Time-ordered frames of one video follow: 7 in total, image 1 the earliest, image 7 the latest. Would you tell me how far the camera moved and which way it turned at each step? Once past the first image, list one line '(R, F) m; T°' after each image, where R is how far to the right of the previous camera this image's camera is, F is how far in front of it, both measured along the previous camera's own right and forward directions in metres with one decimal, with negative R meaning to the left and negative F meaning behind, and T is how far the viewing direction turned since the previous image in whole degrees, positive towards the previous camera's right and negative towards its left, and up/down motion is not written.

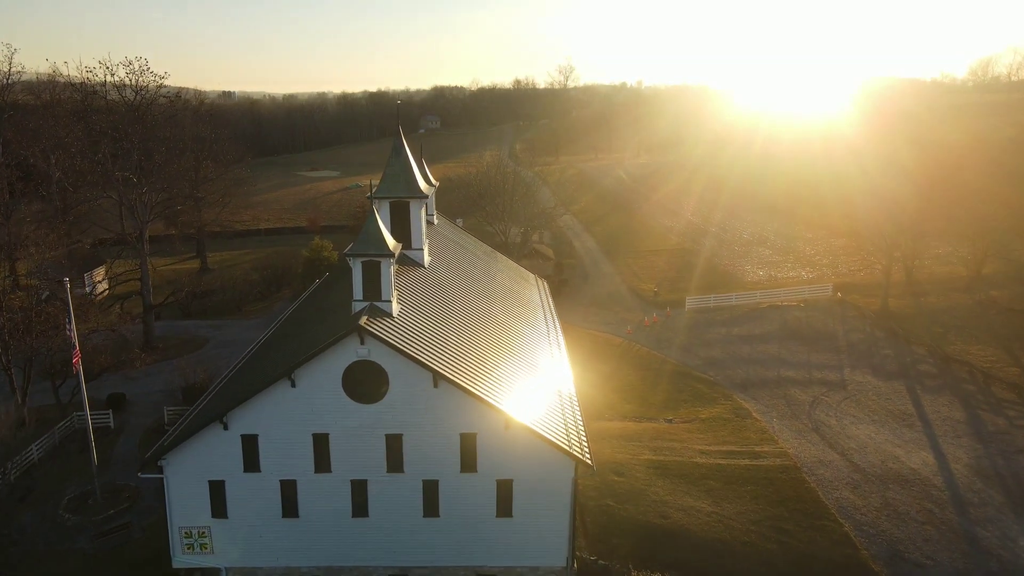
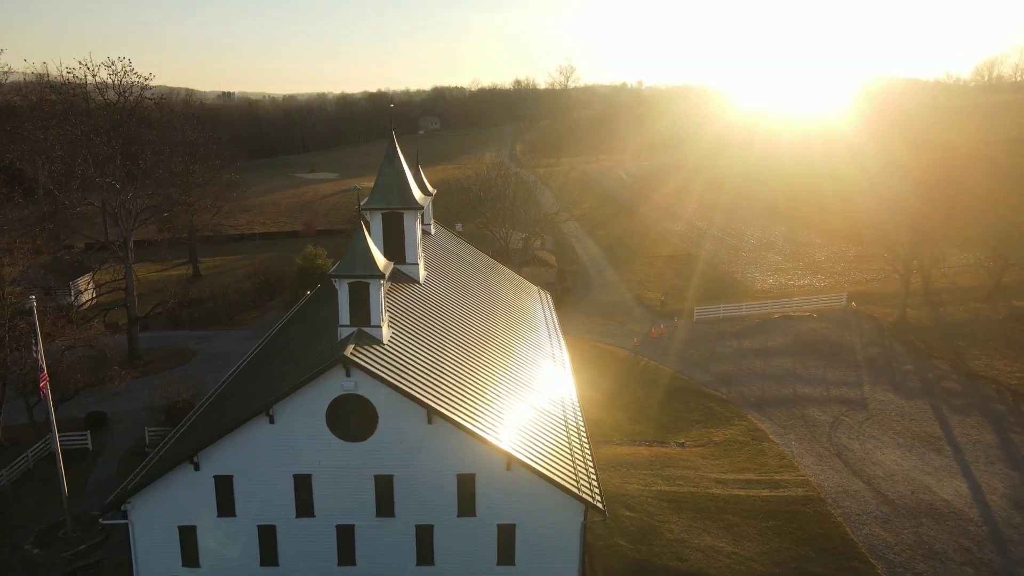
(-0.1, +1.5) m; 0°
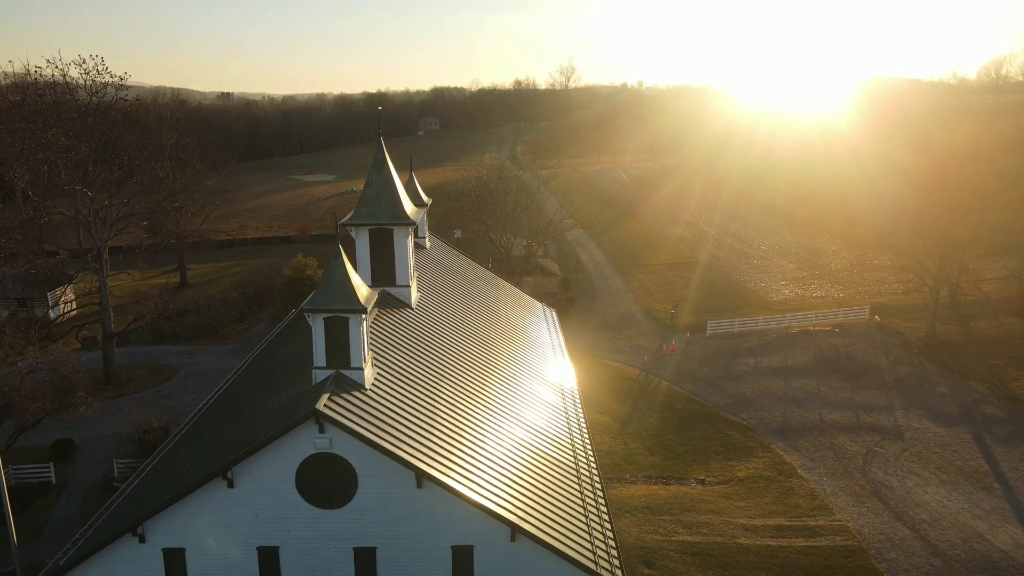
(-0.1, +2.2) m; 0°
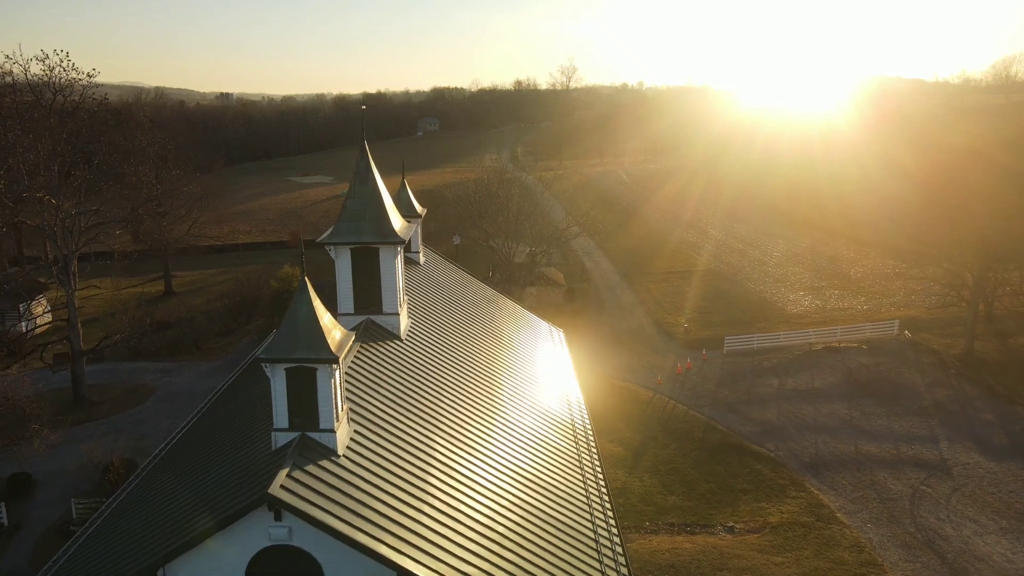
(-0.2, +2.5) m; 0°
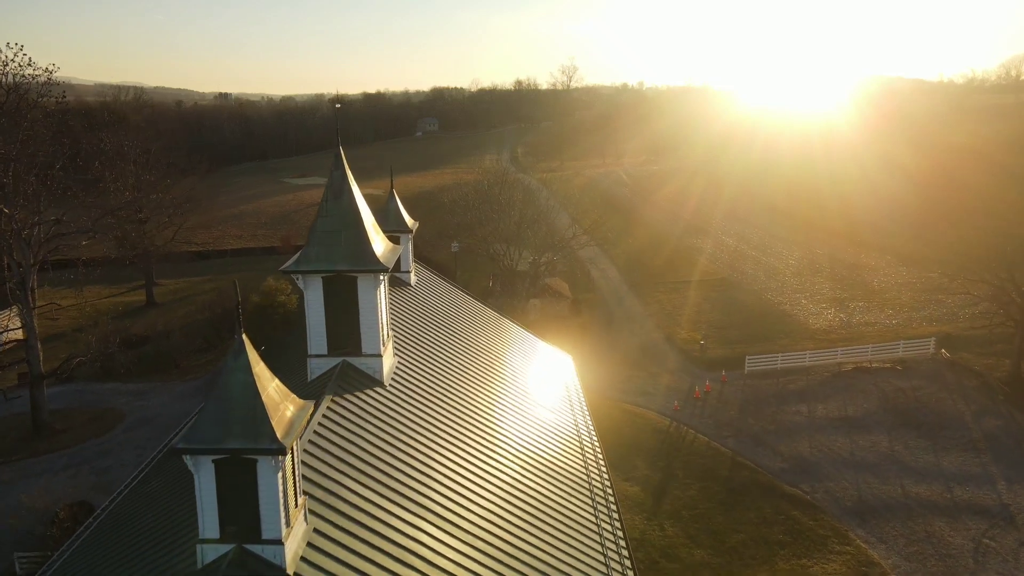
(-0.2, +2.6) m; 0°
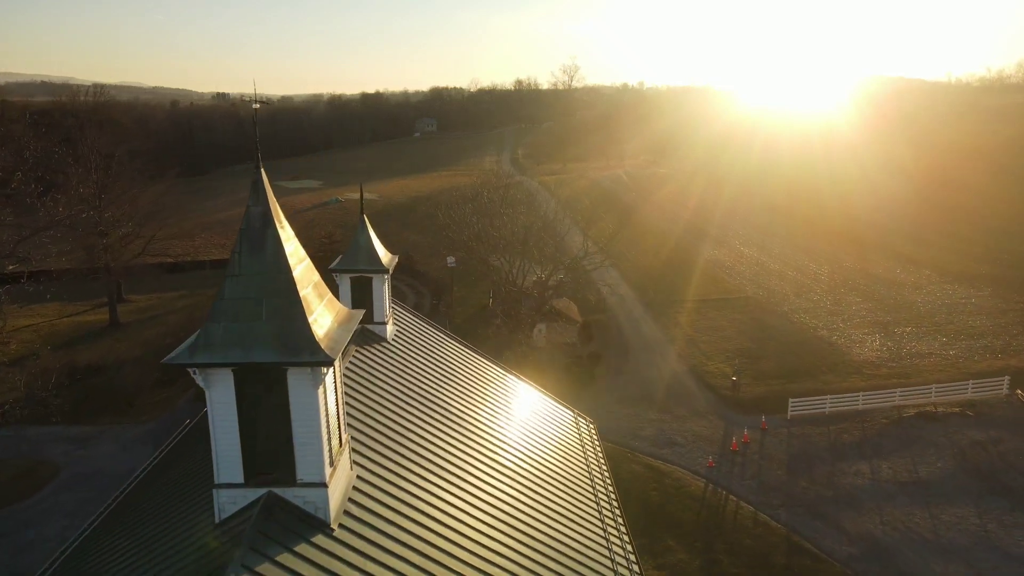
(-0.2, +4.3) m; 0°
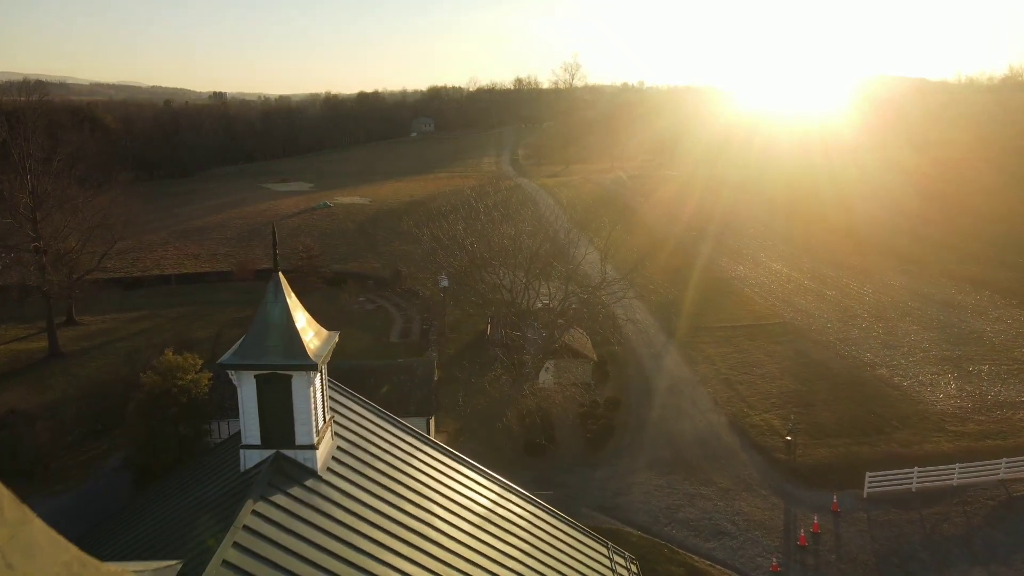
(-0.2, +5.4) m; 0°
